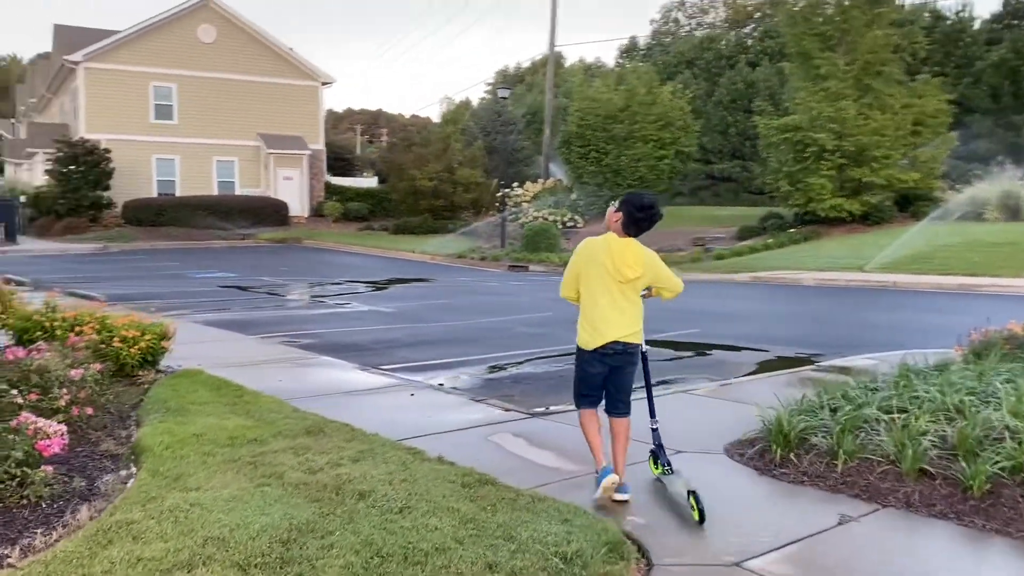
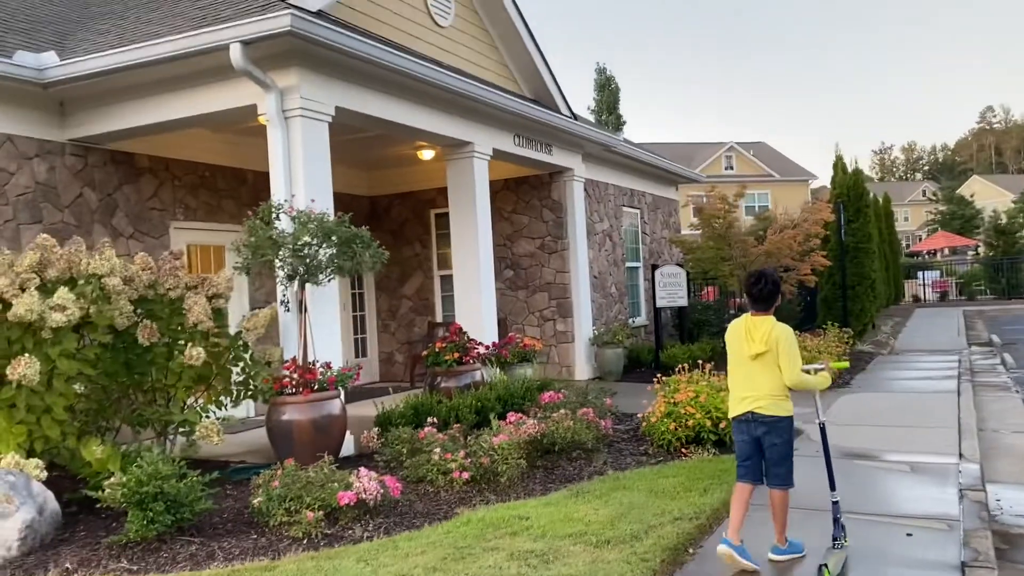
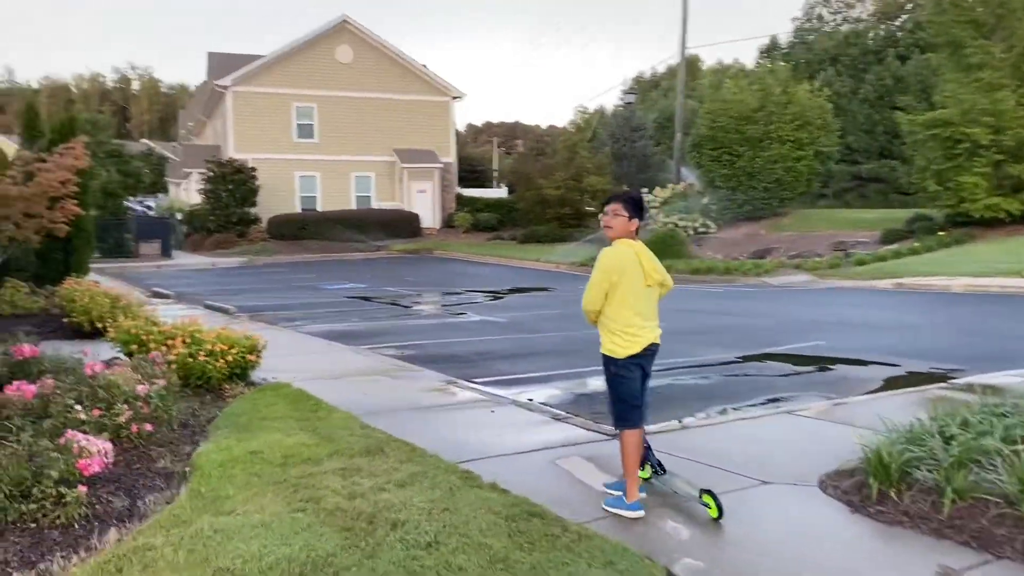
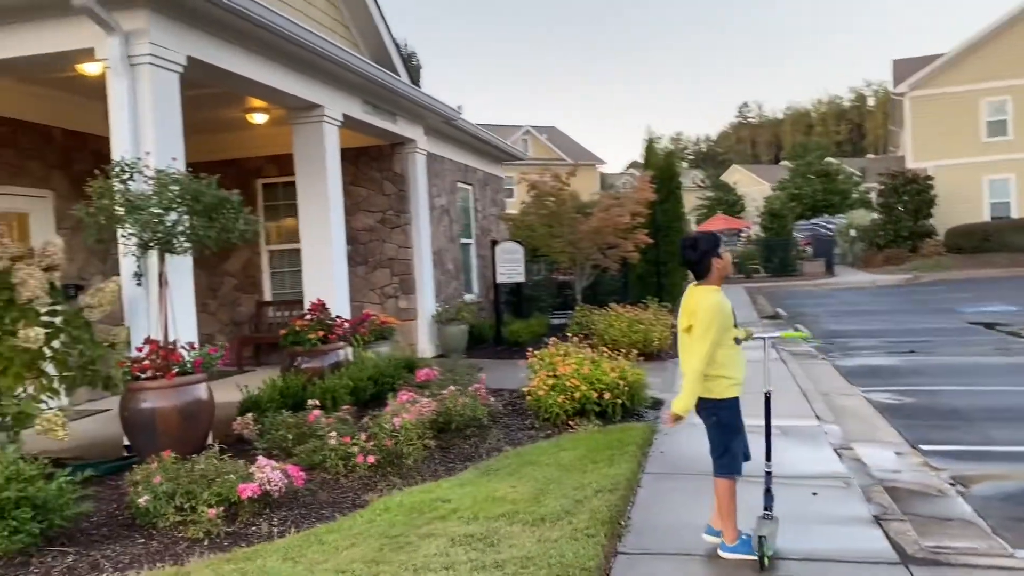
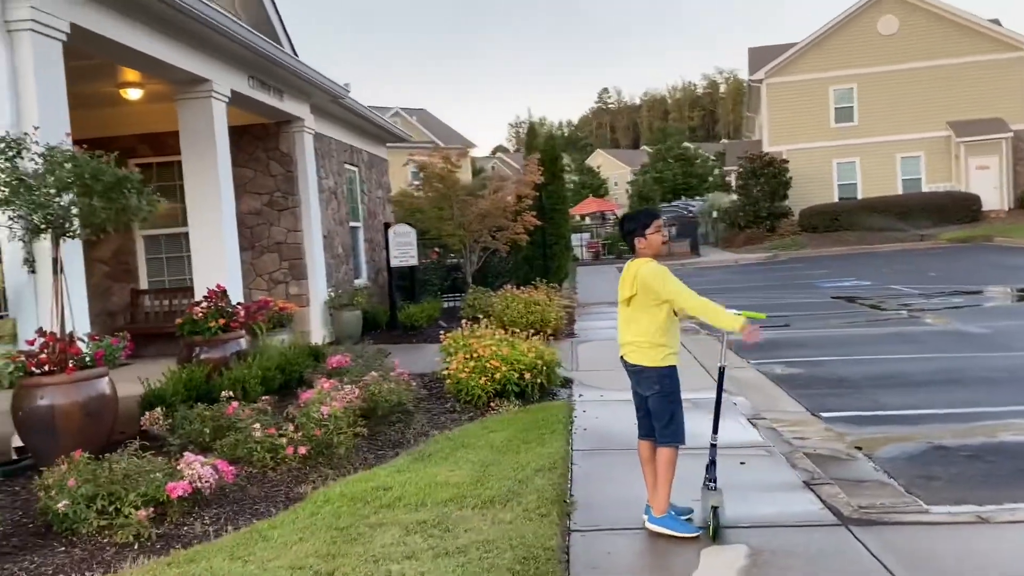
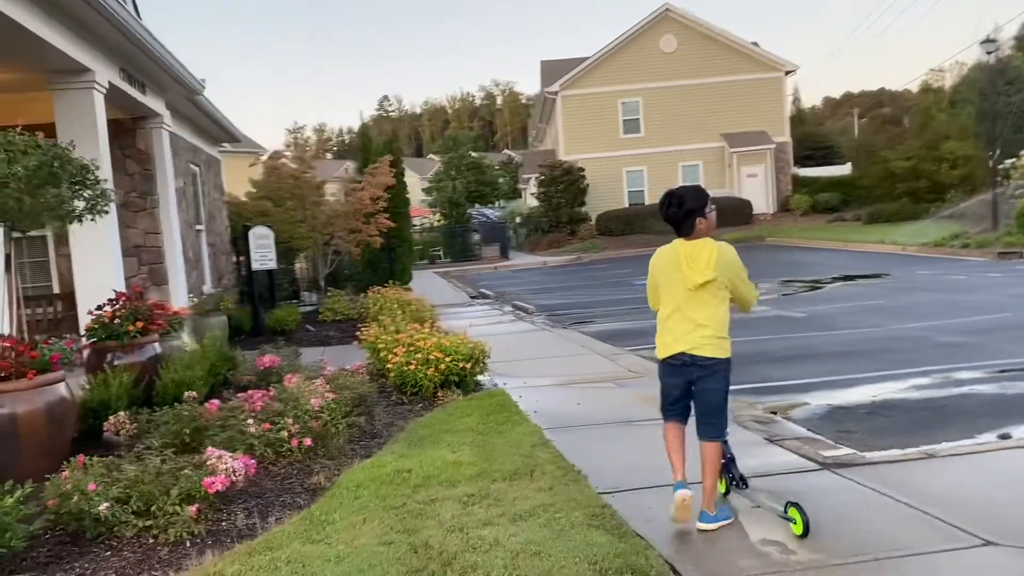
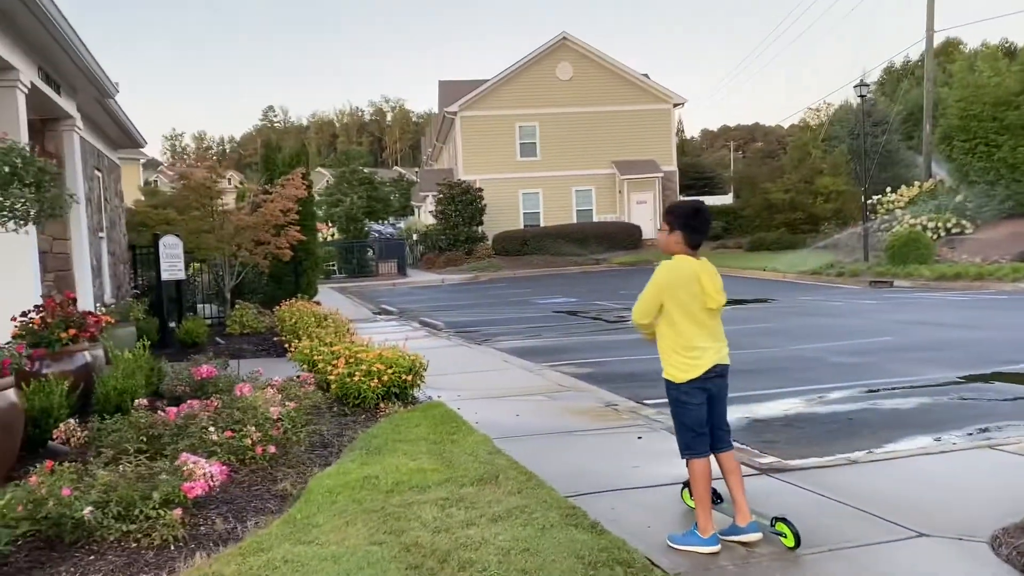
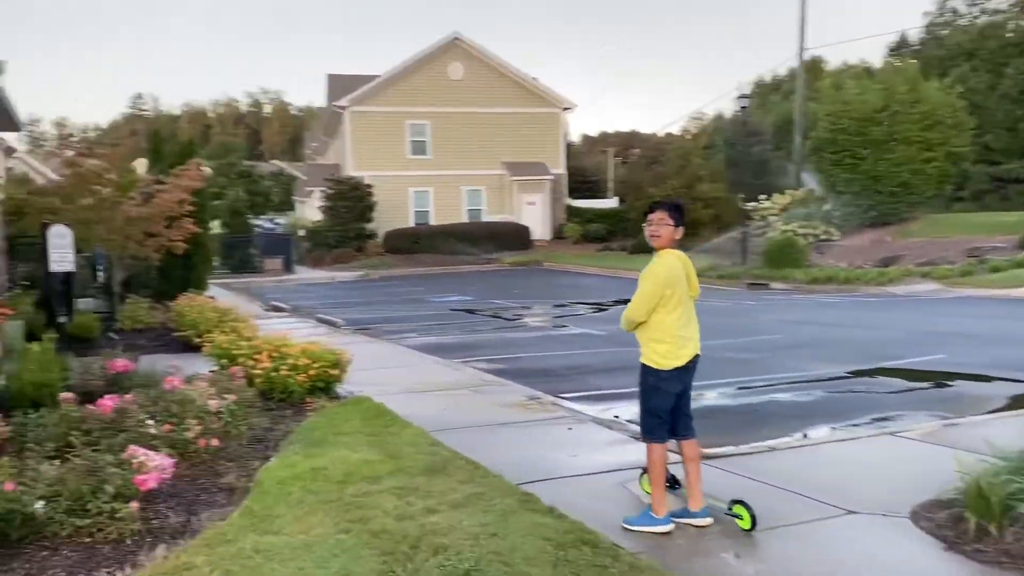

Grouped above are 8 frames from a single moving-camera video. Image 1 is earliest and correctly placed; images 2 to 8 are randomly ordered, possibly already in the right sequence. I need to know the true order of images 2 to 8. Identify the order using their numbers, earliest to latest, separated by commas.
3, 8, 7, 6, 5, 4, 2
